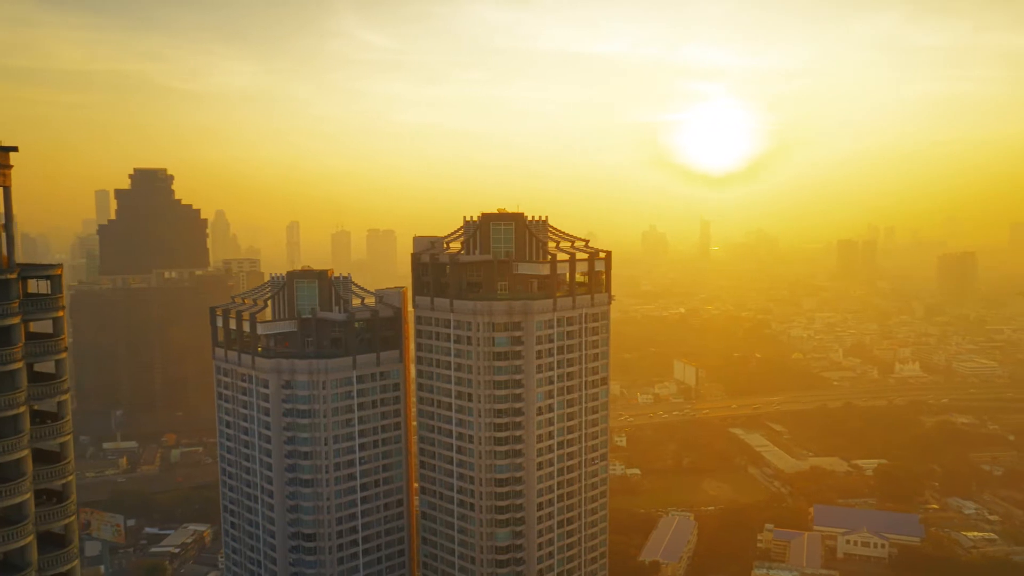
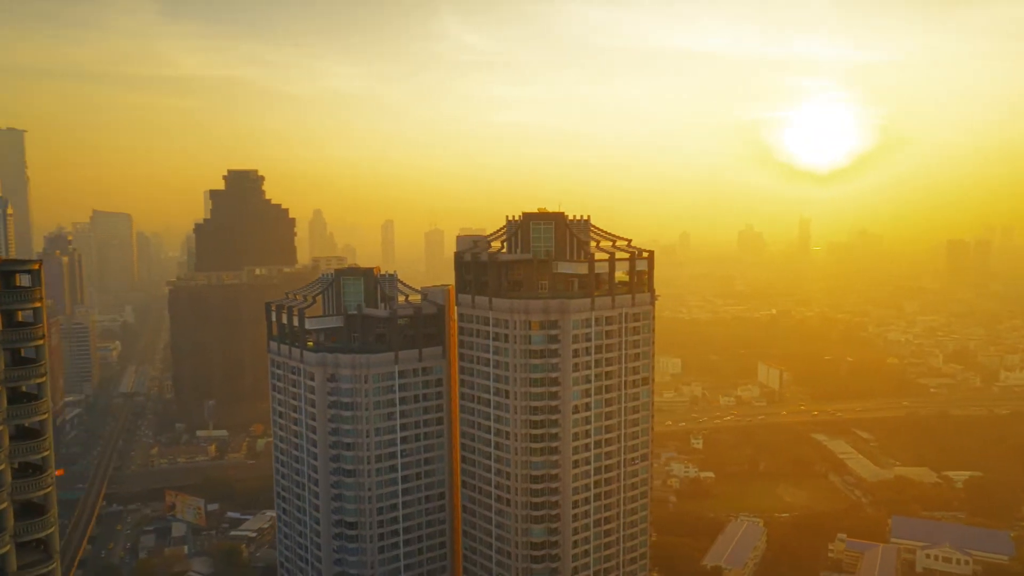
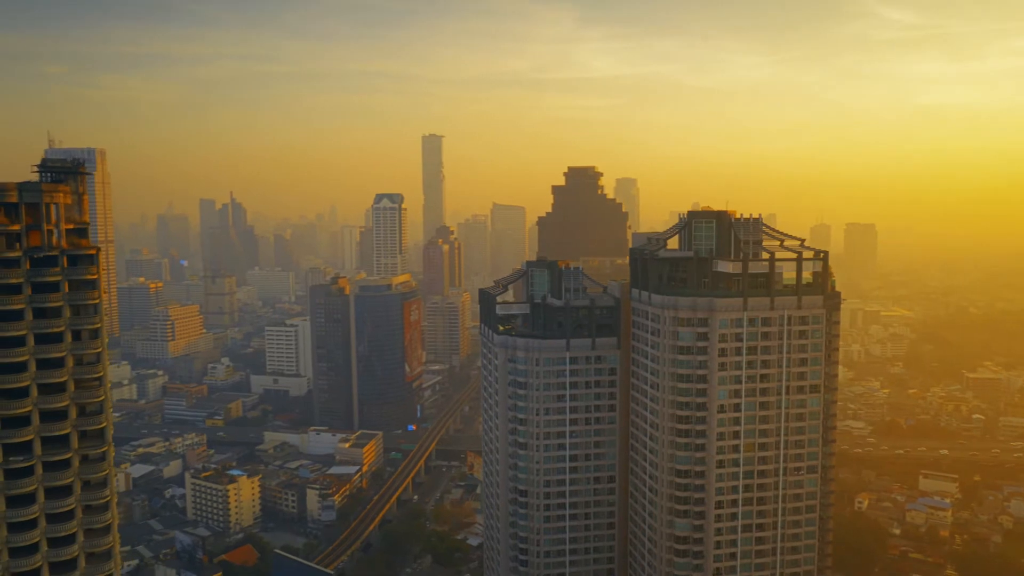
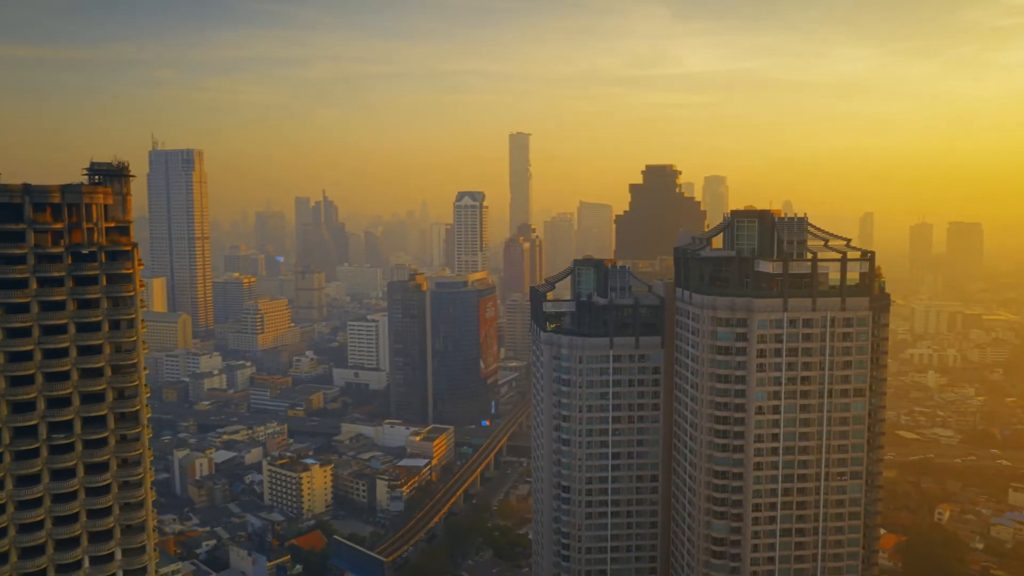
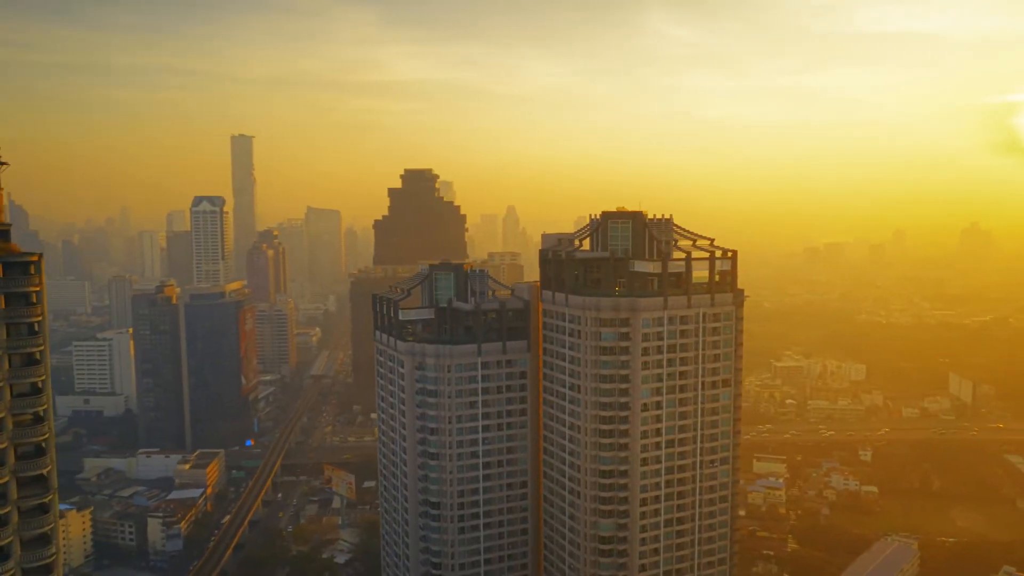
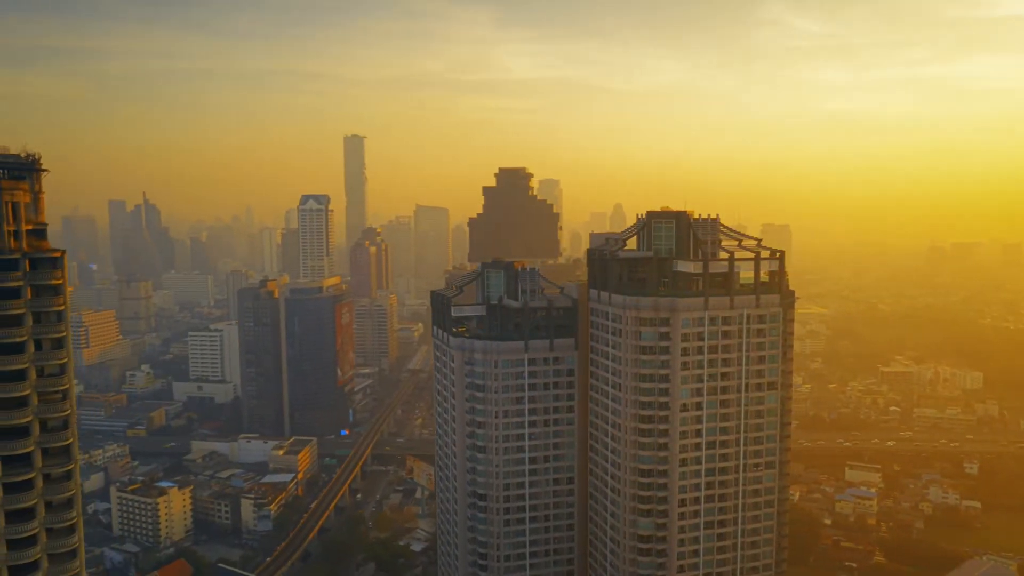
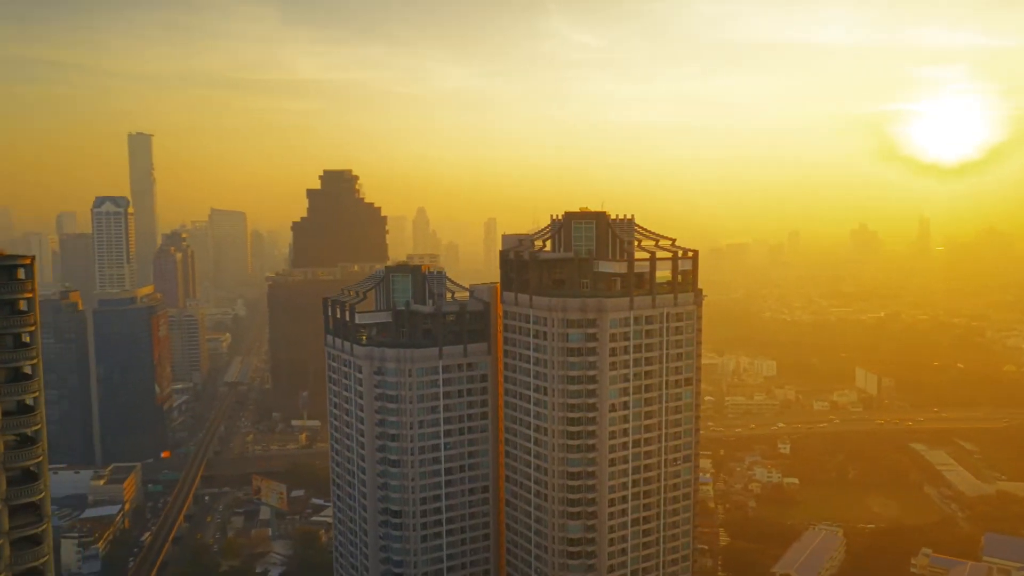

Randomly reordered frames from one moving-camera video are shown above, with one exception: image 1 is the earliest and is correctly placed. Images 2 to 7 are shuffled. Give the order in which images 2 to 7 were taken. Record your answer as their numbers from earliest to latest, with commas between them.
2, 7, 5, 6, 3, 4
